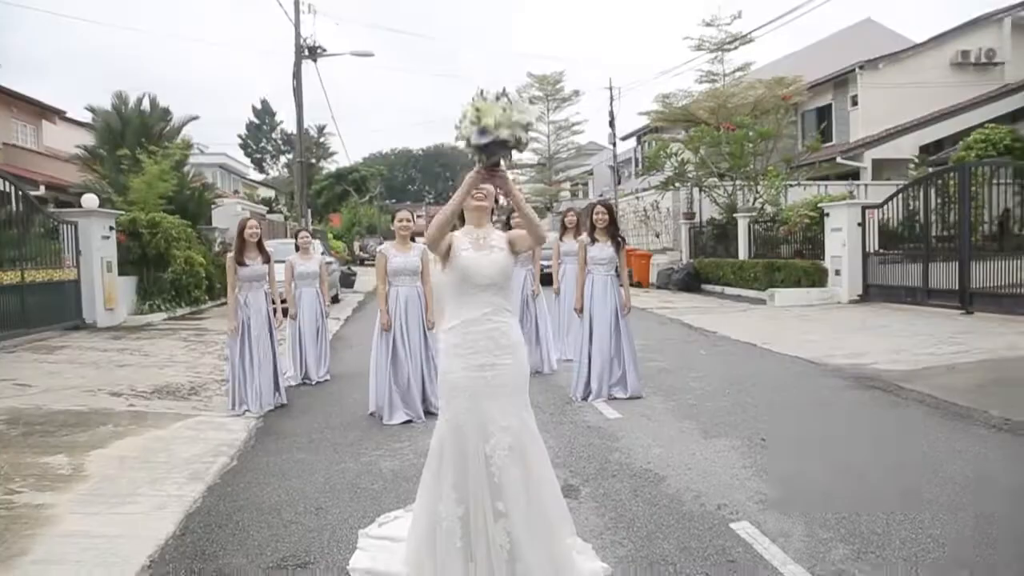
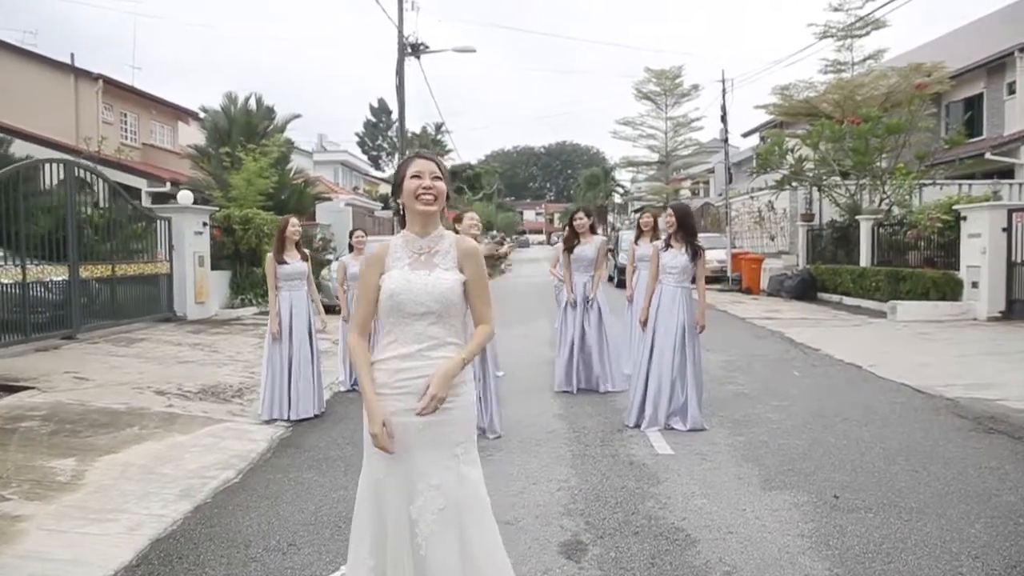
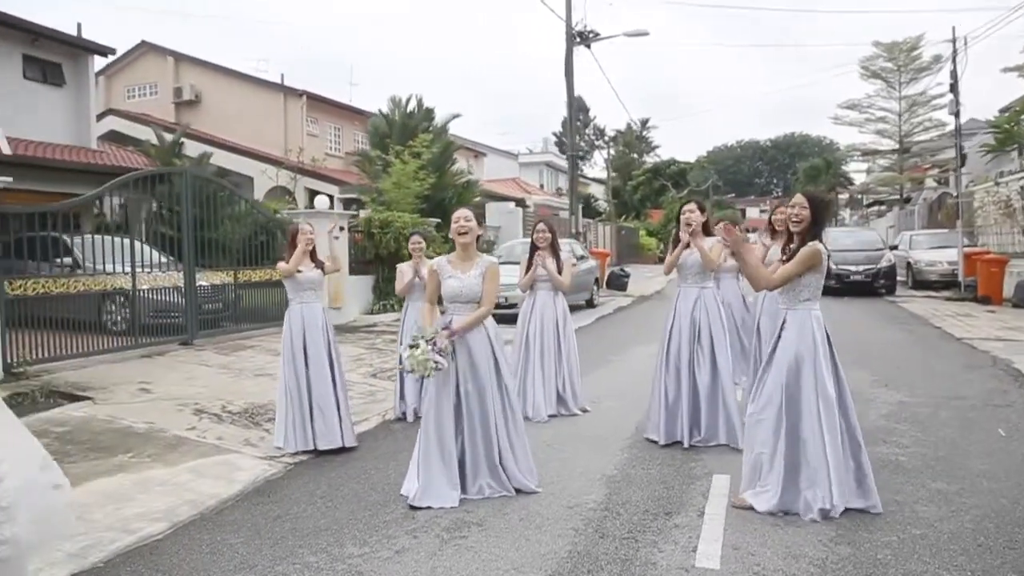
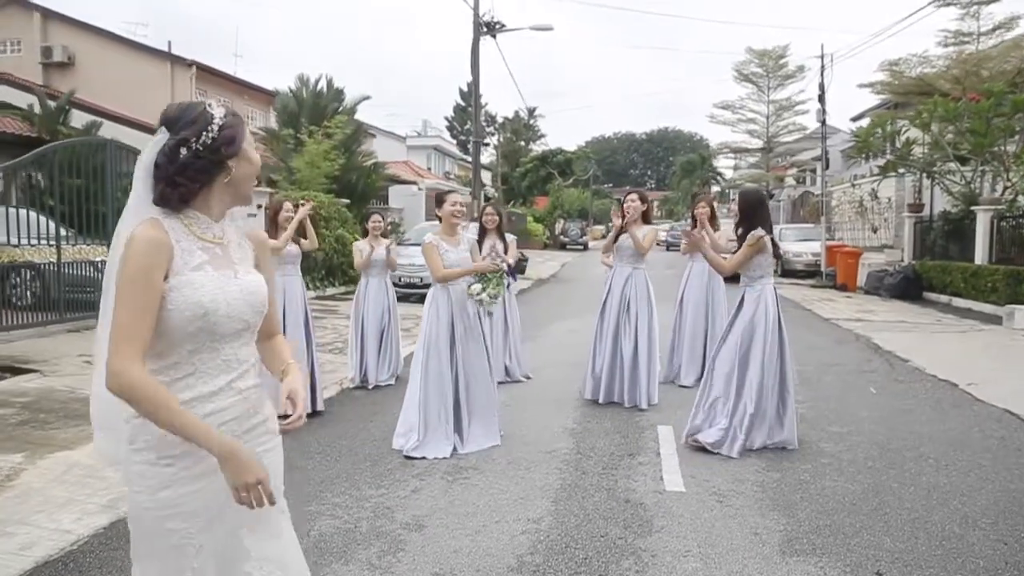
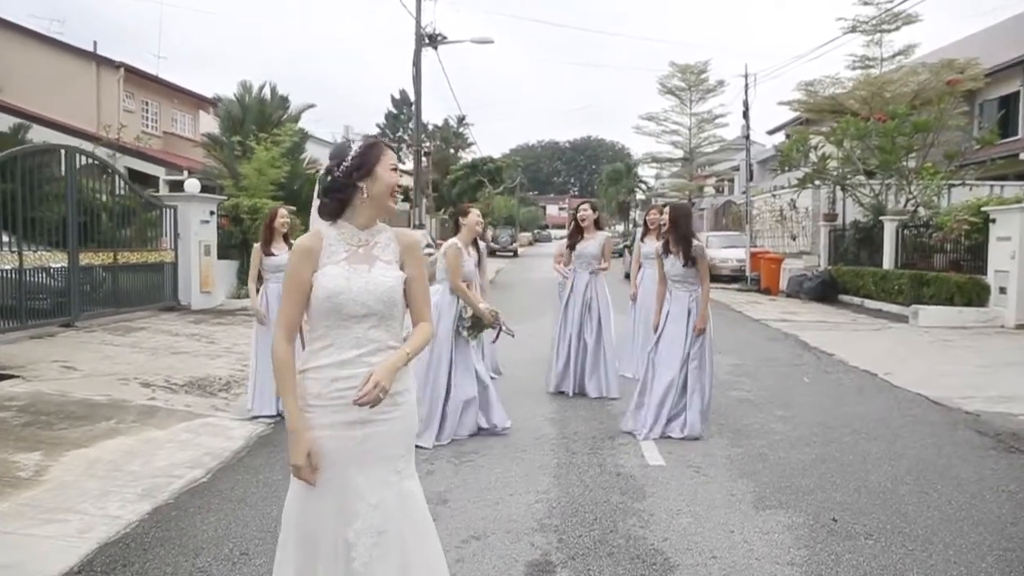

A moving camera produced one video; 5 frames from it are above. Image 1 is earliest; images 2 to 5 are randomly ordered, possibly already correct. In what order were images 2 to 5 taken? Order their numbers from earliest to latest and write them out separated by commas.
2, 5, 4, 3
